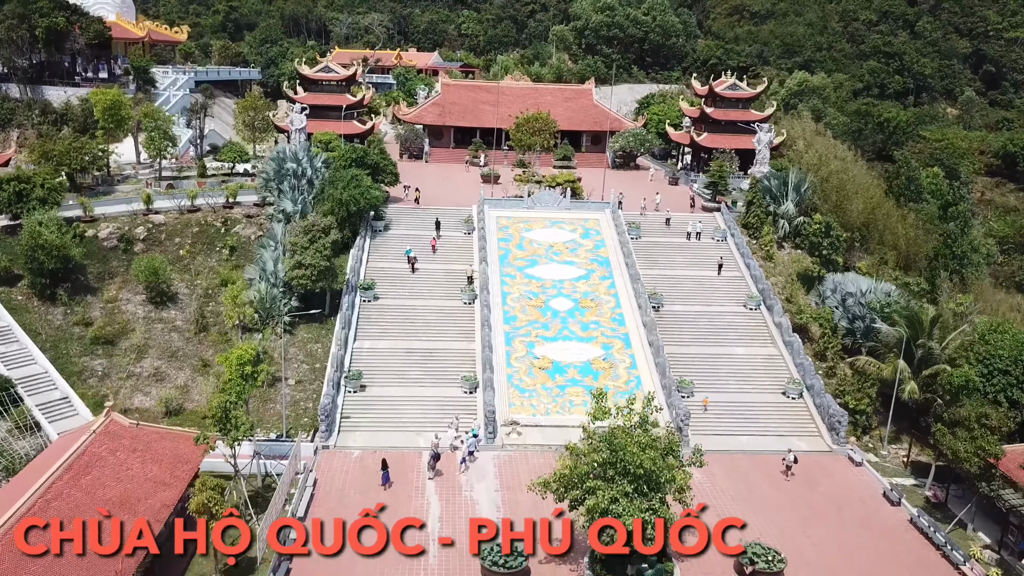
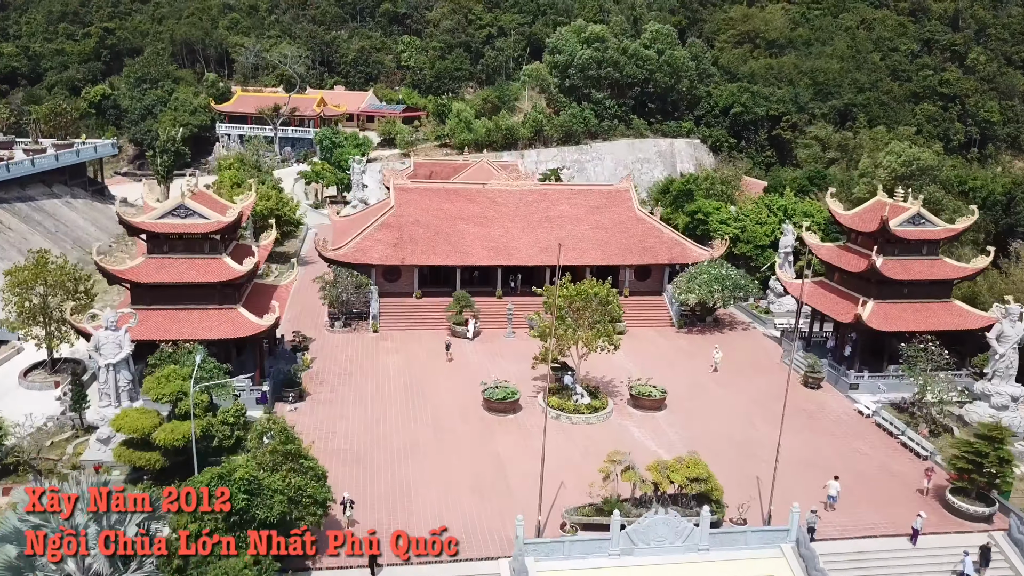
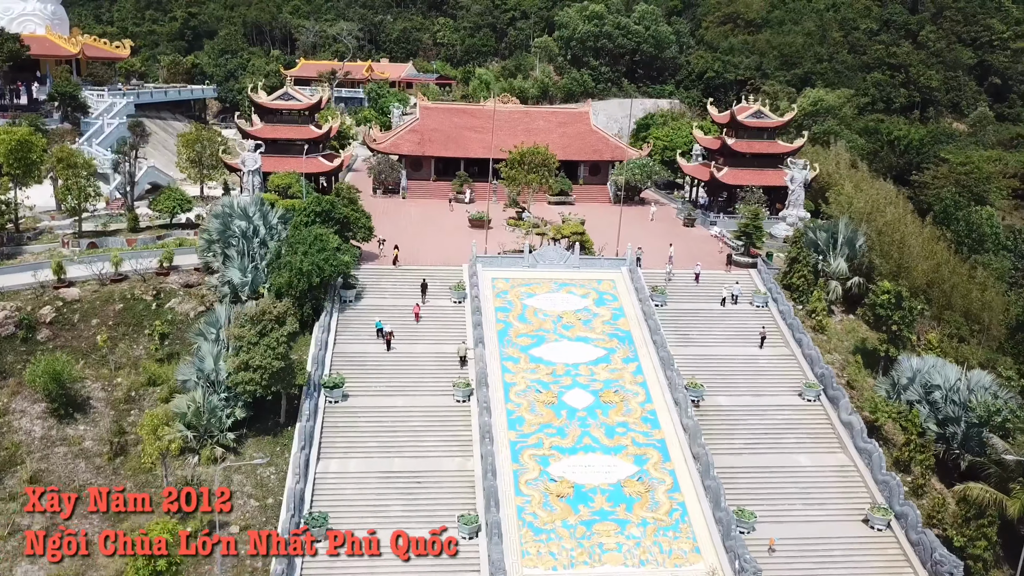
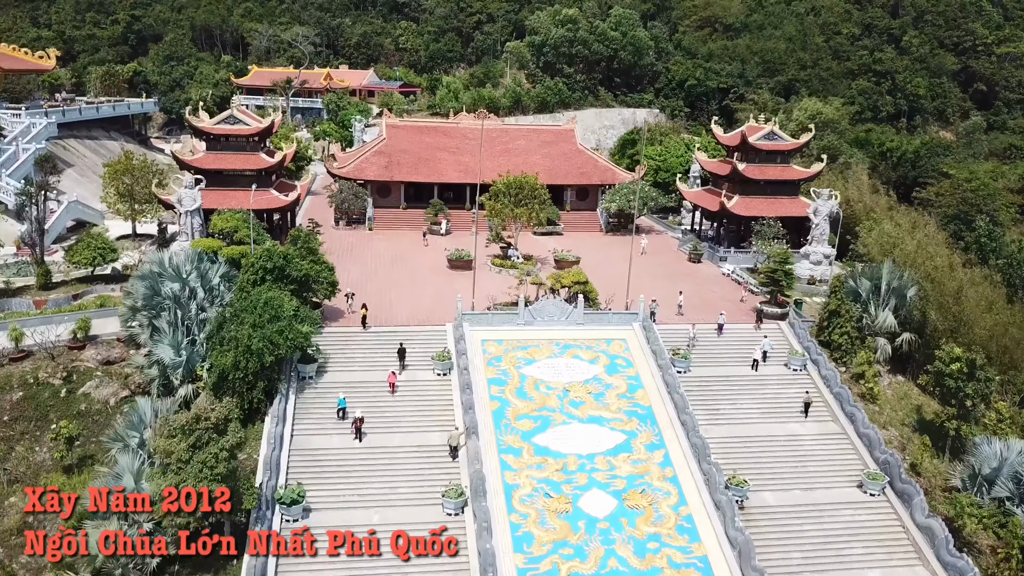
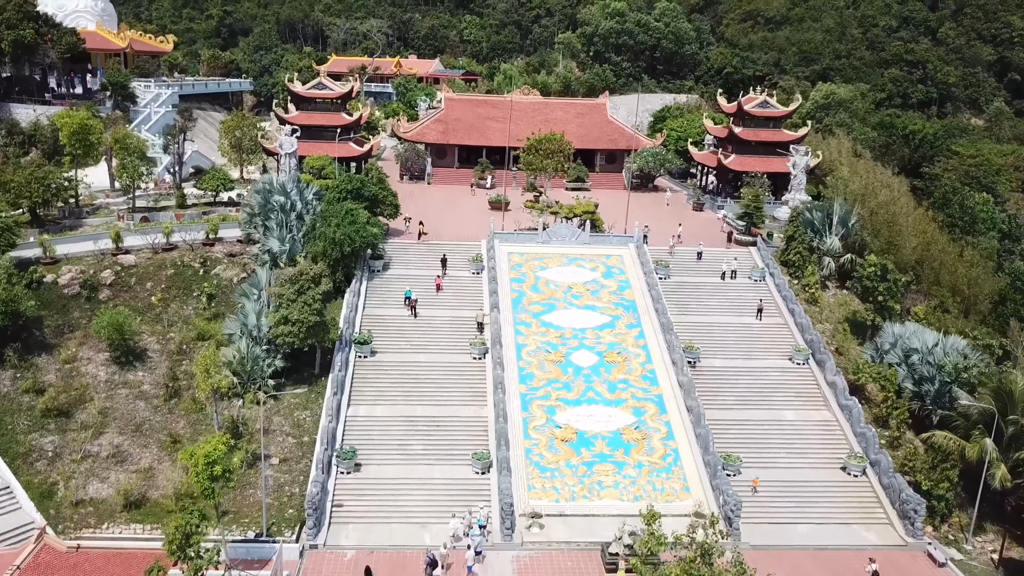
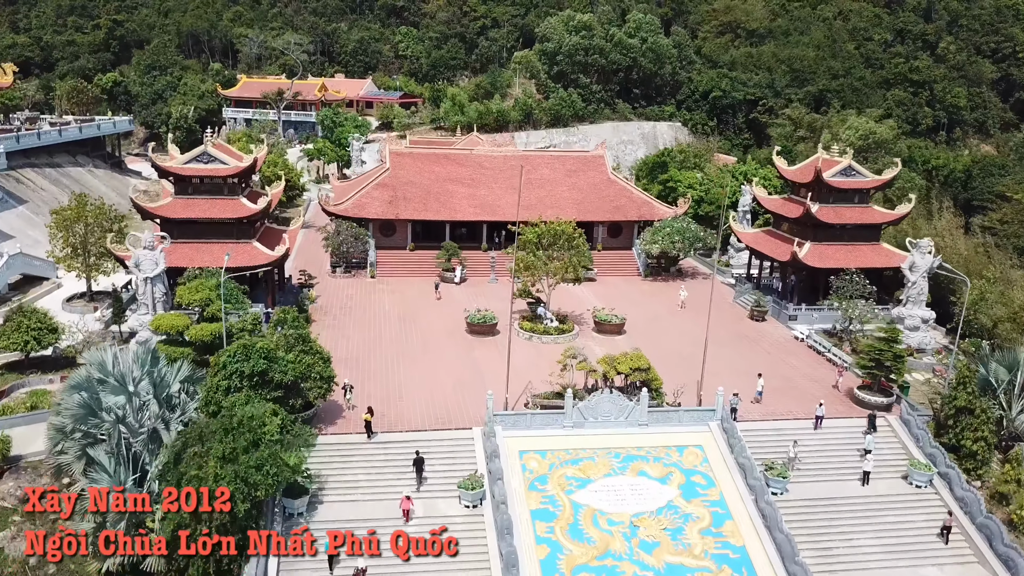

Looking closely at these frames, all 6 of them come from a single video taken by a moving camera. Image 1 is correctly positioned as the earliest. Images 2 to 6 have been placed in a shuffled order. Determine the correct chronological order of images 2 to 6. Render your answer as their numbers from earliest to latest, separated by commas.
5, 3, 4, 6, 2
